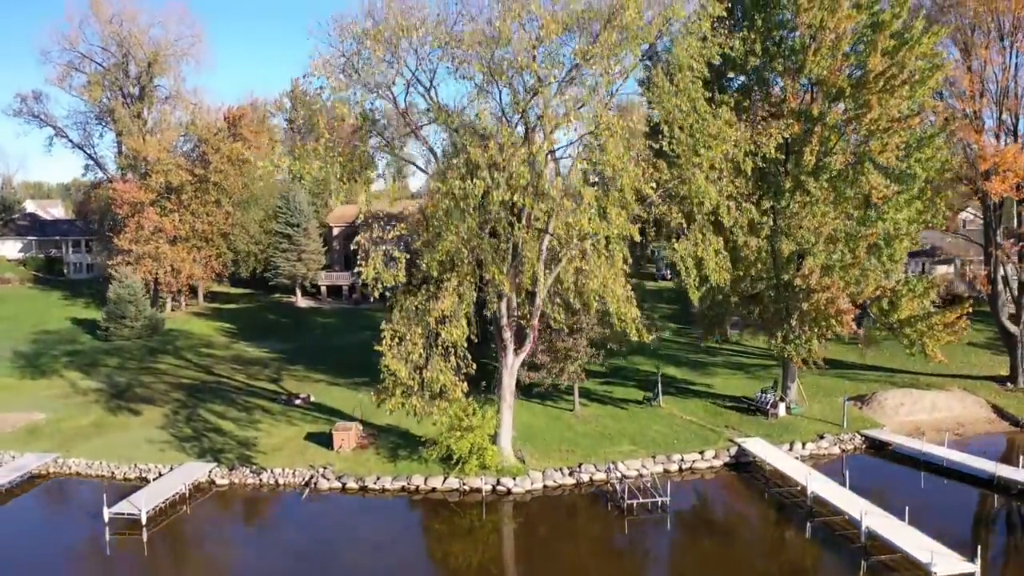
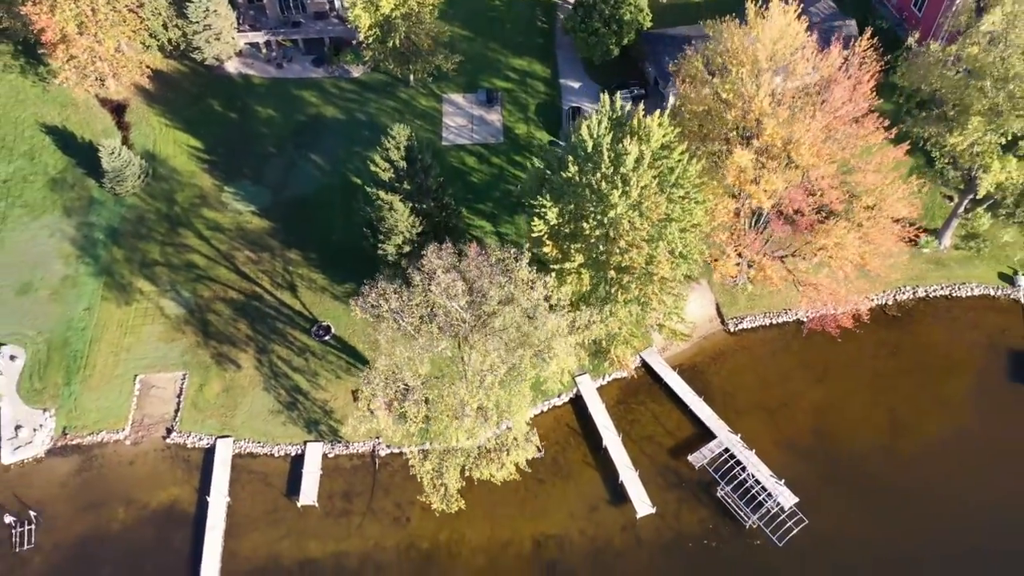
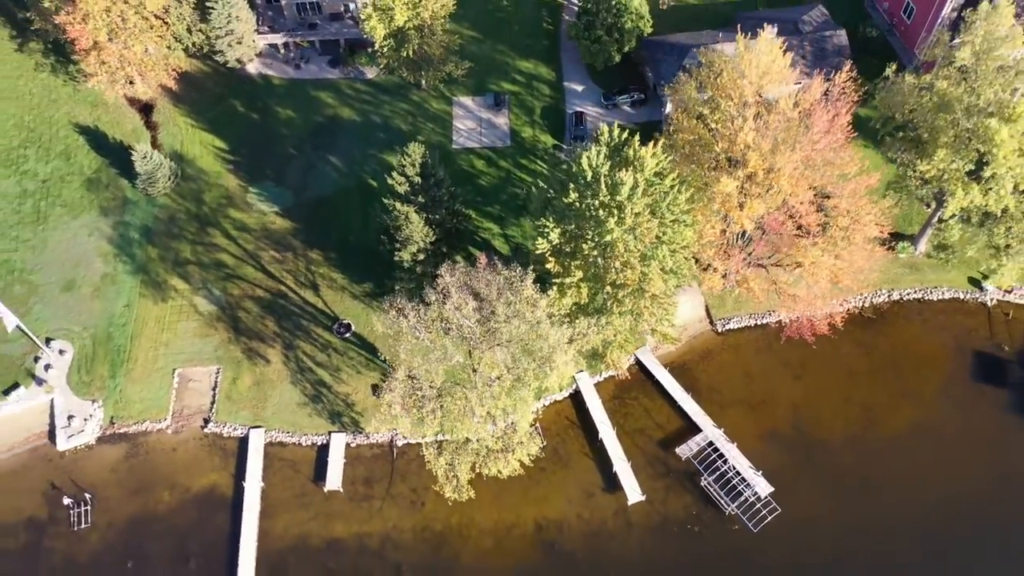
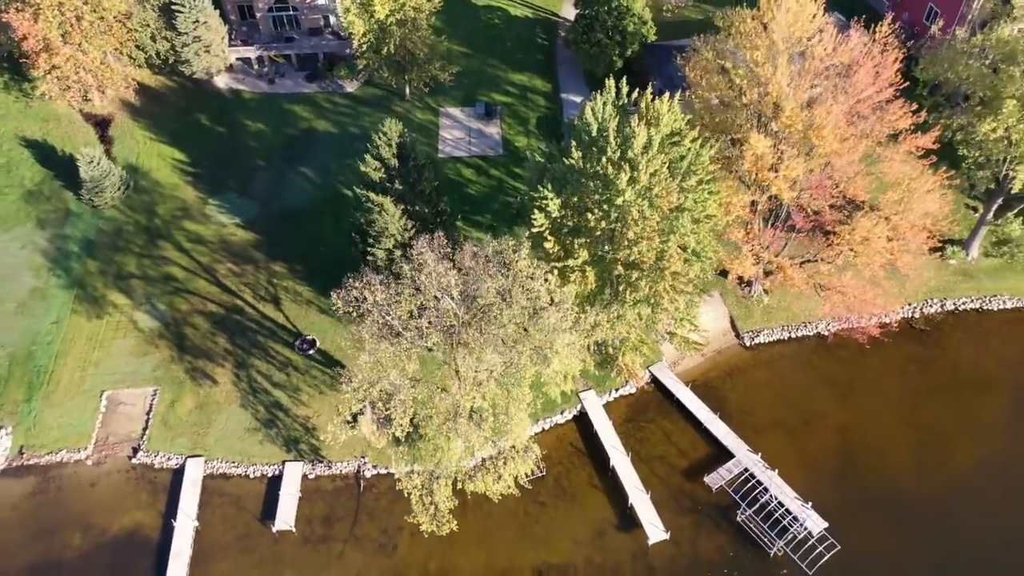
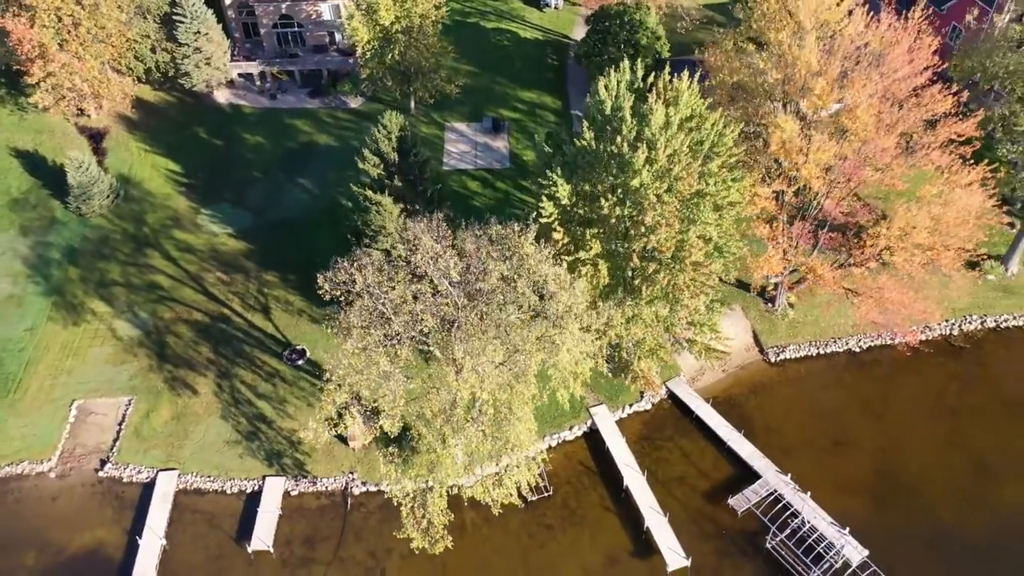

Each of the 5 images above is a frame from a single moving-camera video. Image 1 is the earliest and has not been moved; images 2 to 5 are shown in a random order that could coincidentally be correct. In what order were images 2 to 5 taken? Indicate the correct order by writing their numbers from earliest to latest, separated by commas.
5, 4, 2, 3
